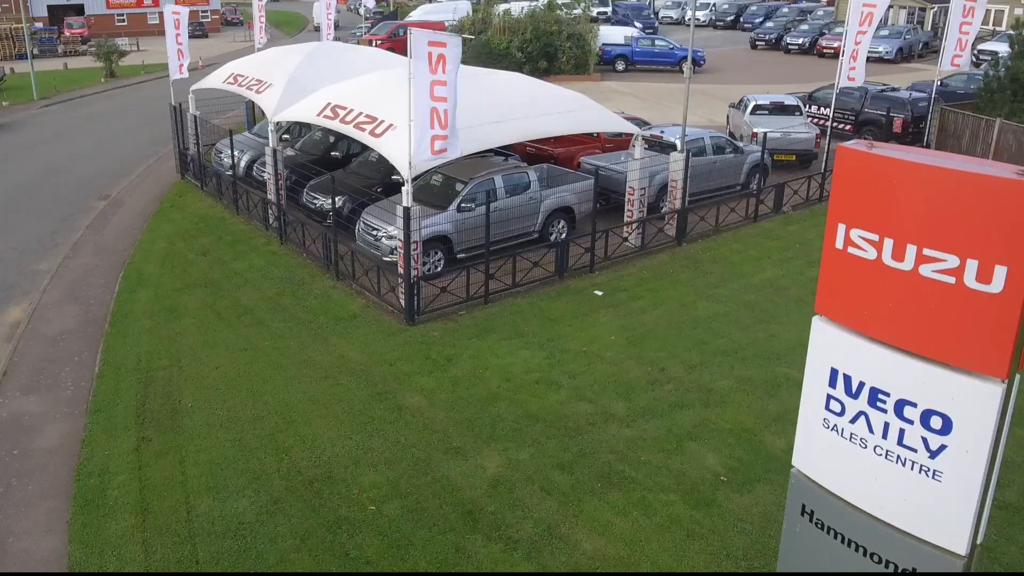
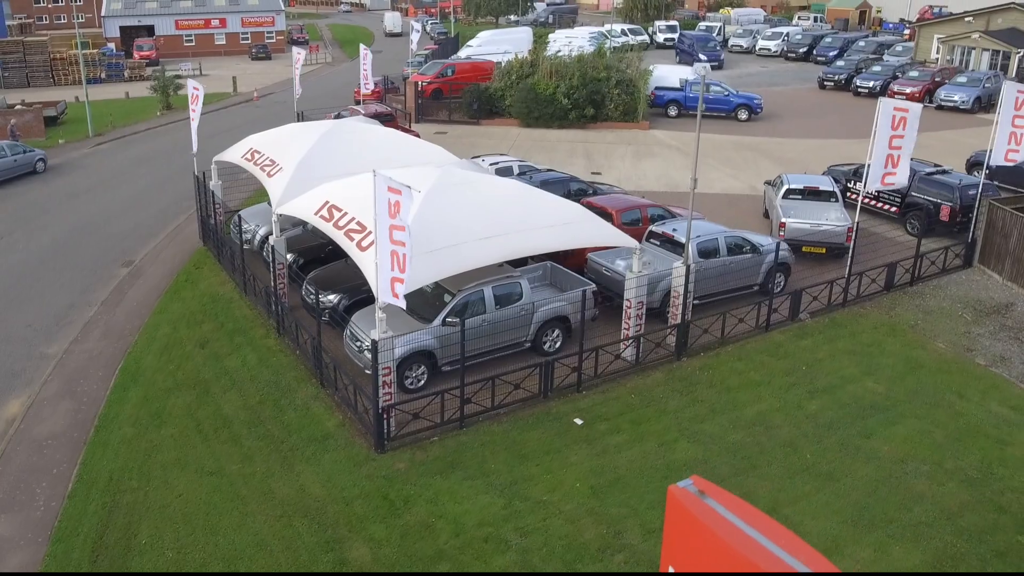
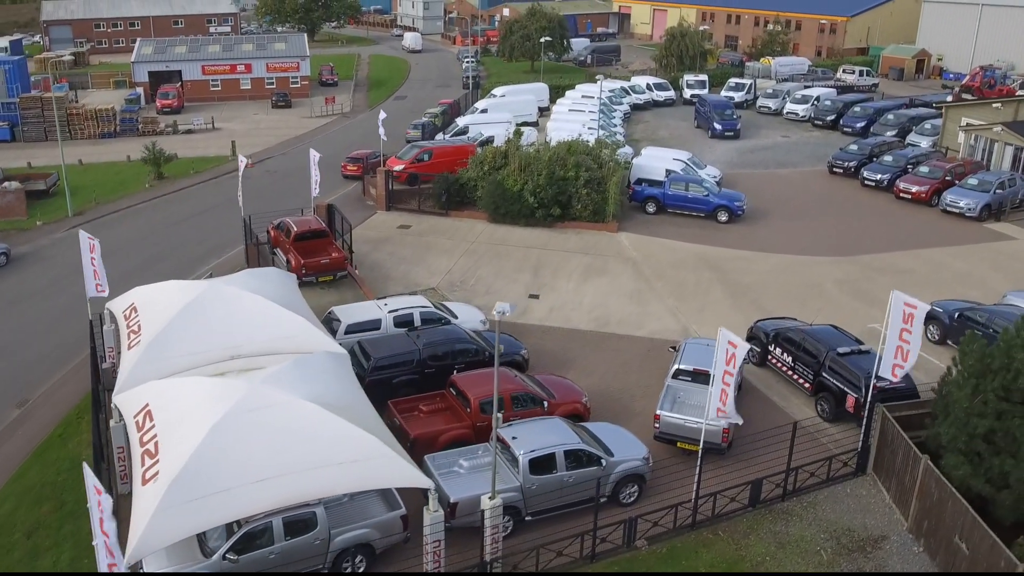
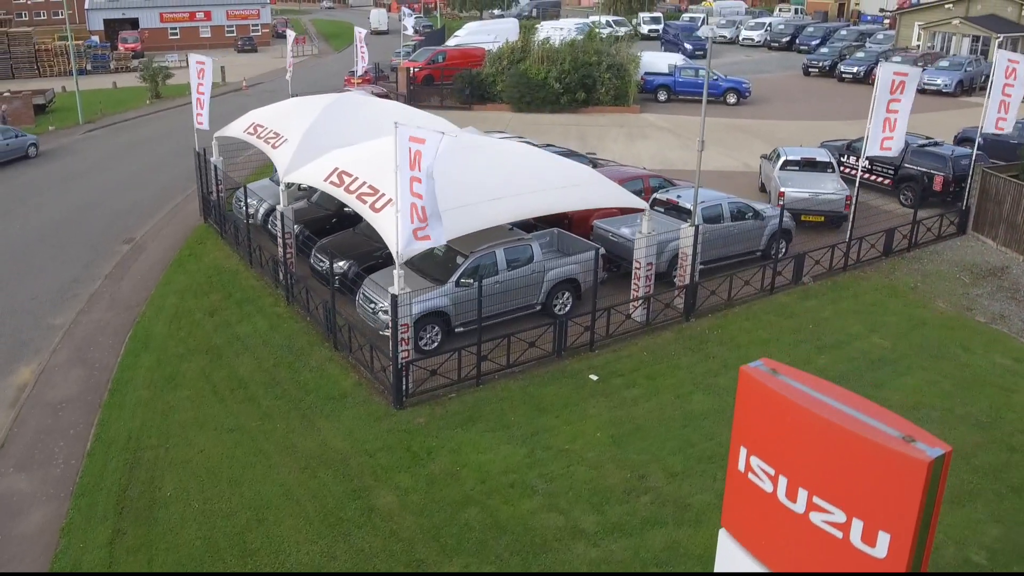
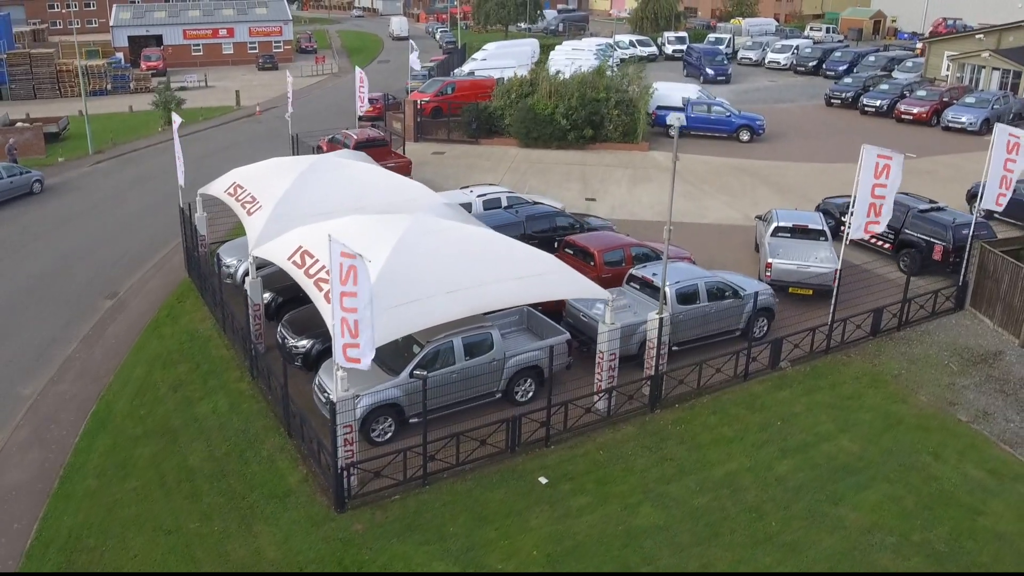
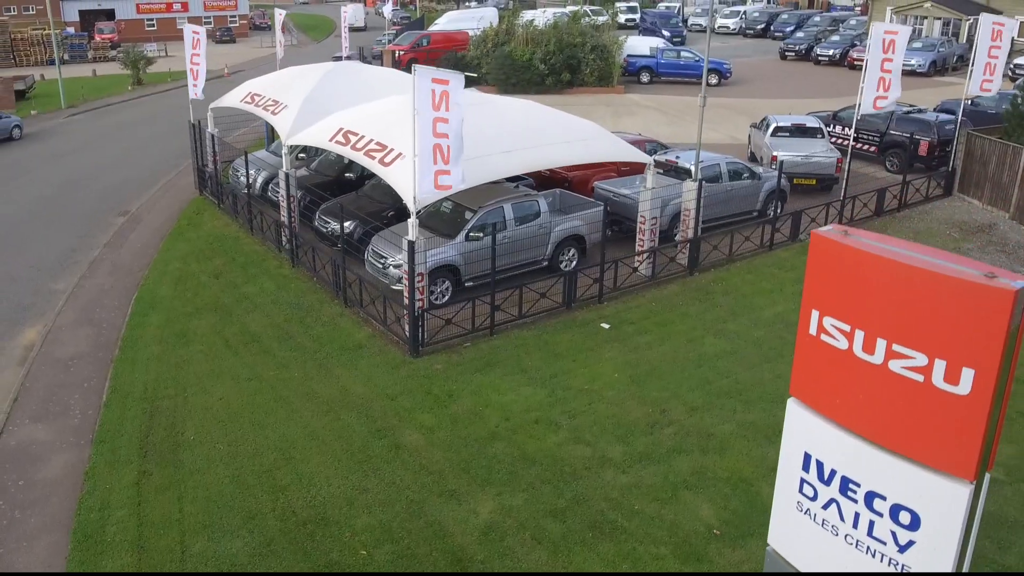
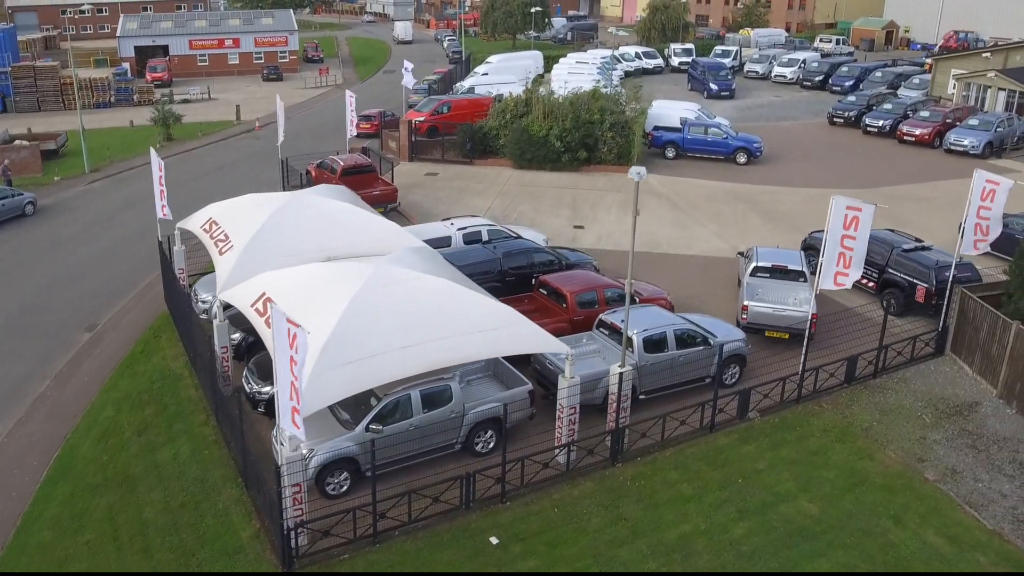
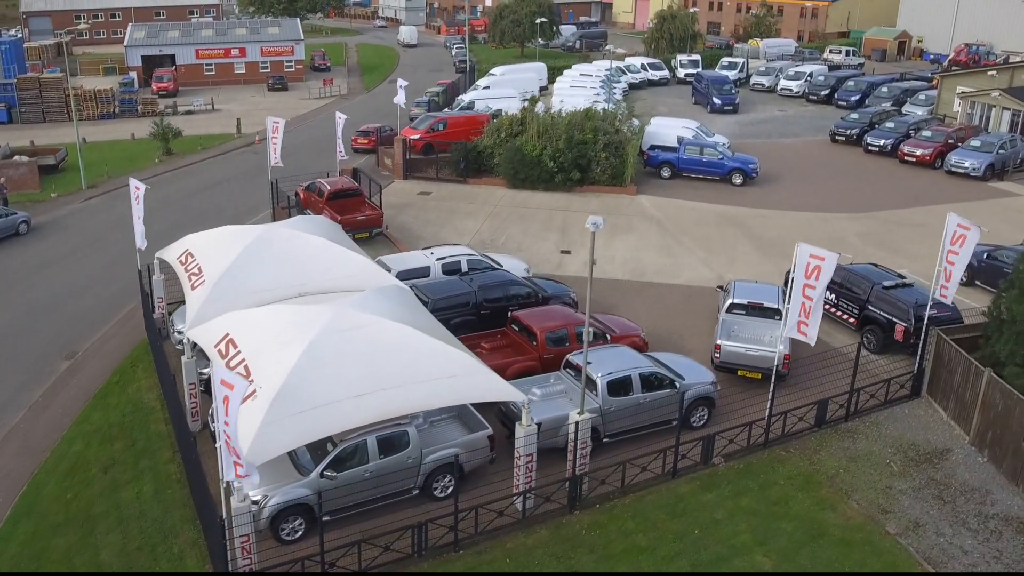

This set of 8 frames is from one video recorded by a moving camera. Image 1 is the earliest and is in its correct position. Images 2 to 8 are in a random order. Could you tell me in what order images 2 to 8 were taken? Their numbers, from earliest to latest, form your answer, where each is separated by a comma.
6, 4, 2, 5, 7, 8, 3
